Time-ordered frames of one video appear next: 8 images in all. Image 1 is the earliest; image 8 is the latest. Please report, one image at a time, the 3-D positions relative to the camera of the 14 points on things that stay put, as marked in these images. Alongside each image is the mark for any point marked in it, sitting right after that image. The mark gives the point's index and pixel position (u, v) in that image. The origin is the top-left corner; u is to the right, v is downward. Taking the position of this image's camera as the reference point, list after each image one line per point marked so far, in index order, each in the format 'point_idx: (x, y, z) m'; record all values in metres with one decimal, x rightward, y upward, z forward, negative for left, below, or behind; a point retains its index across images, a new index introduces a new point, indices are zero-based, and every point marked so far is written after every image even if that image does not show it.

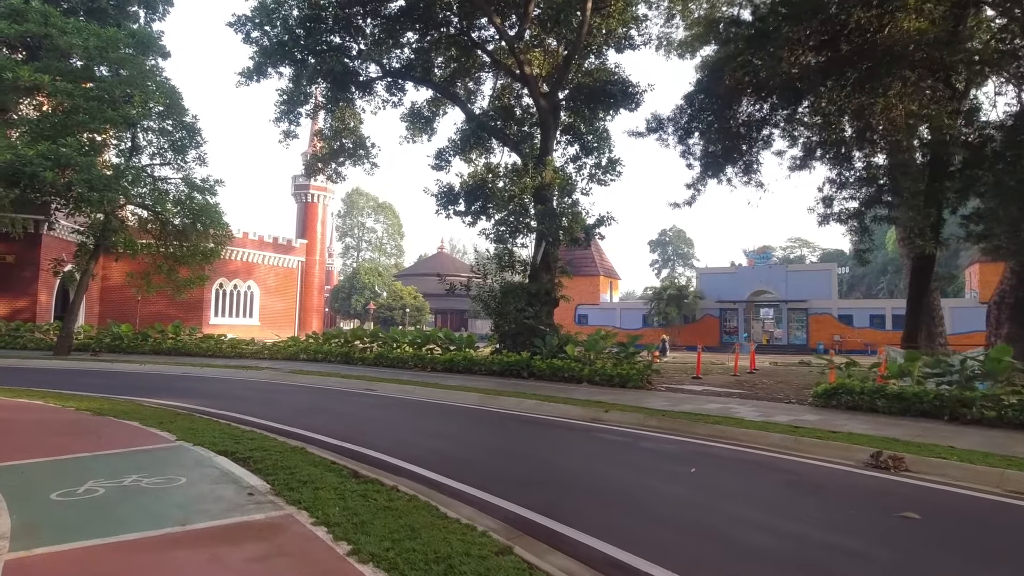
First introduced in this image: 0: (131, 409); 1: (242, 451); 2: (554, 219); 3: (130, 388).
0: (-6.4, -2.1, +9.9) m
1: (-3.2, -2.0, +7.0) m
2: (+1.3, +2.3, +19.4) m
3: (-8.9, -2.4, +13.8) m
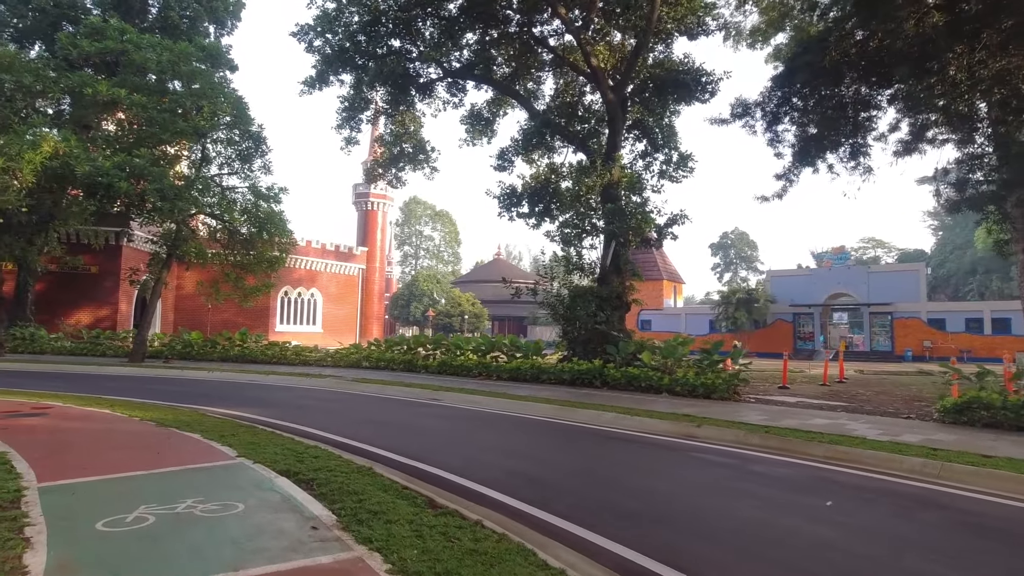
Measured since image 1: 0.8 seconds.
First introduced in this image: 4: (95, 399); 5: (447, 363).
0: (-5.1, -2.2, +9.5) m
1: (-2.2, -2.0, +6.3) m
2: (+3.4, +2.2, +18.3) m
3: (-7.3, -2.5, +13.6) m
4: (-8.2, -2.2, +11.6) m
5: (-2.1, -2.5, +19.5) m
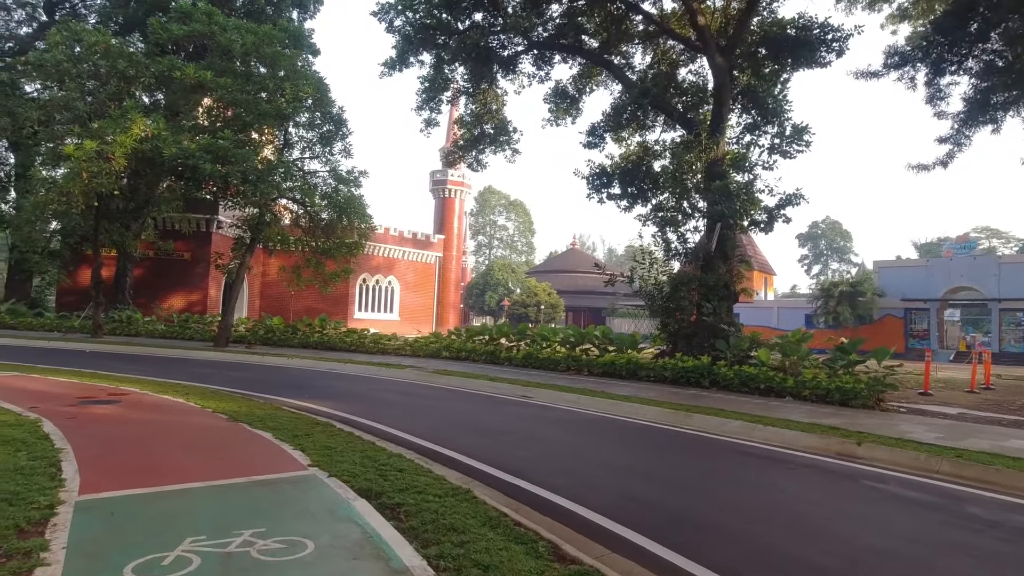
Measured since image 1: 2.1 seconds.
0: (-3.5, -1.9, +8.6) m
1: (-1.0, -1.8, +5.0) m
2: (+6.0, +2.5, +16.2) m
3: (-5.2, -2.1, +12.9) m
4: (-6.3, -1.8, +11.0) m
5: (+0.7, -2.1, +18.1) m
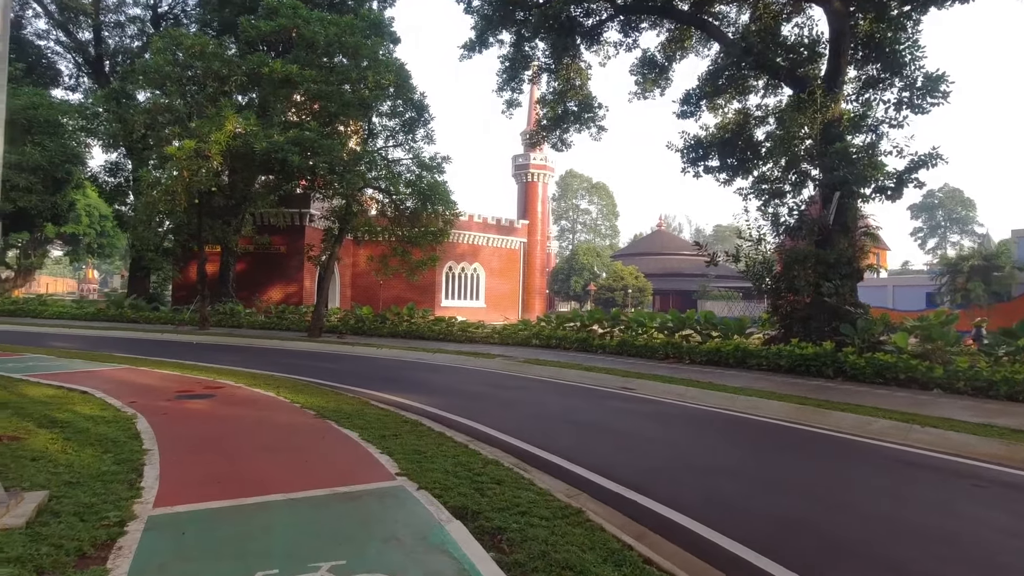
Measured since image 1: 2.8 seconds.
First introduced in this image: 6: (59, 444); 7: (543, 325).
0: (-2.1, -1.7, +8.1) m
1: (-0.2, -1.6, +4.3) m
2: (+8.3, +3.1, +14.3) m
3: (-3.1, -1.9, +12.7) m
4: (-4.6, -1.7, +10.9) m
5: (+3.4, -1.6, +17.0) m
6: (-4.4, -1.5, +5.7) m
7: (+1.1, -1.2, +20.0) m
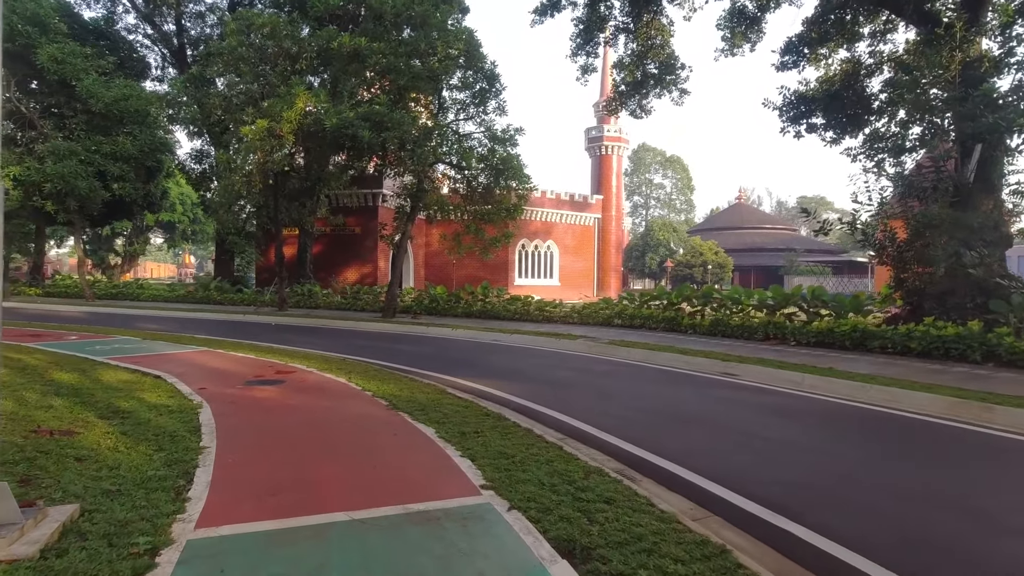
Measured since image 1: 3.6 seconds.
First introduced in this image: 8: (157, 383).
0: (-0.9, -1.4, +7.3) m
1: (+0.5, -1.5, +3.3) m
2: (+10.0, +3.7, +12.0) m
3: (-1.4, -1.5, +12.0) m
4: (-3.0, -1.3, +10.4) m
5: (+5.5, -0.9, +15.4) m
6: (-3.5, -1.3, +5.2) m
7: (+3.6, -0.5, +18.7) m
8: (-4.8, -1.3, +8.0) m
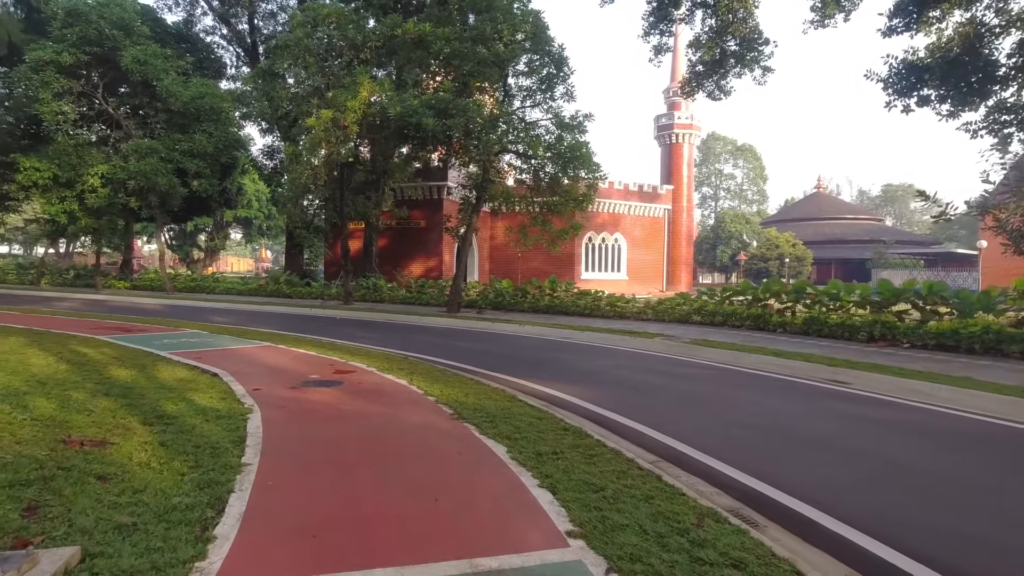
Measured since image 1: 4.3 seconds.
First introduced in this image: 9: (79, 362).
0: (-0.1, -1.3, +6.5) m
1: (+0.9, -1.4, +2.3) m
2: (+11.4, +3.8, +9.9) m
3: (0.0, -1.3, +11.2) m
4: (-1.8, -1.2, +9.8) m
5: (+7.3, -0.8, +13.8) m
6: (-2.8, -1.3, +4.6) m
7: (+5.7, -0.3, +17.3) m
8: (-3.8, -1.2, +7.5) m
9: (-6.0, -1.0, +8.1) m
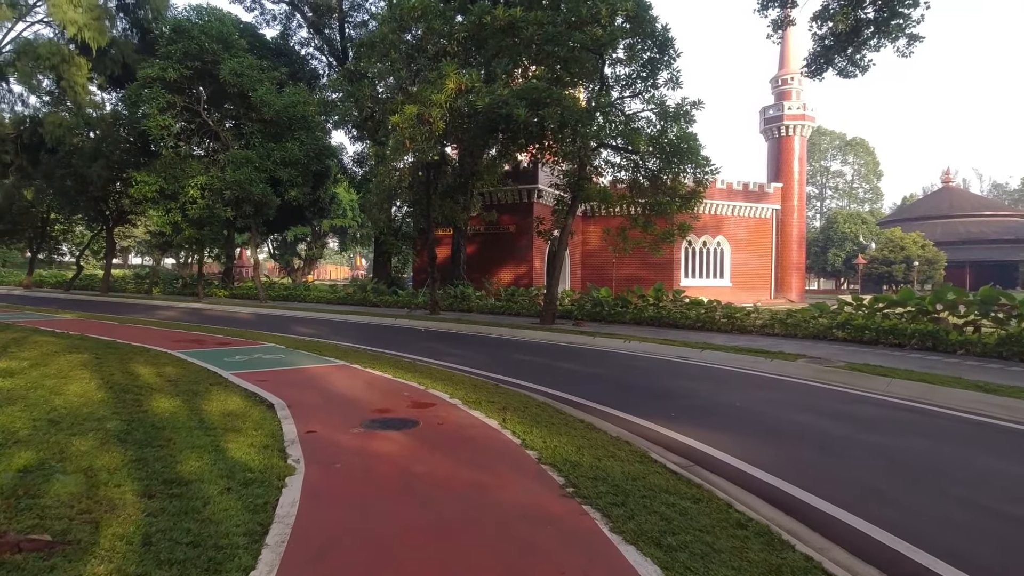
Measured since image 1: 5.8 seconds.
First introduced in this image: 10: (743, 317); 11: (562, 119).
0: (+1.0, -1.5, +4.5) m
1: (+1.4, -1.5, +0.2) m
2: (+12.8, +3.7, +6.2) m
3: (+1.7, -1.5, +9.1) m
4: (-0.3, -1.4, +8.0) m
5: (+9.3, -1.0, +10.7) m
6: (-2.0, -1.4, +3.0) m
7: (+8.3, -0.5, +14.3) m
8: (-2.6, -1.4, +6.1) m
9: (-4.6, -1.2, +7.0) m
10: (+6.3, -0.8, +16.0) m
11: (+1.5, +4.9, +17.3) m
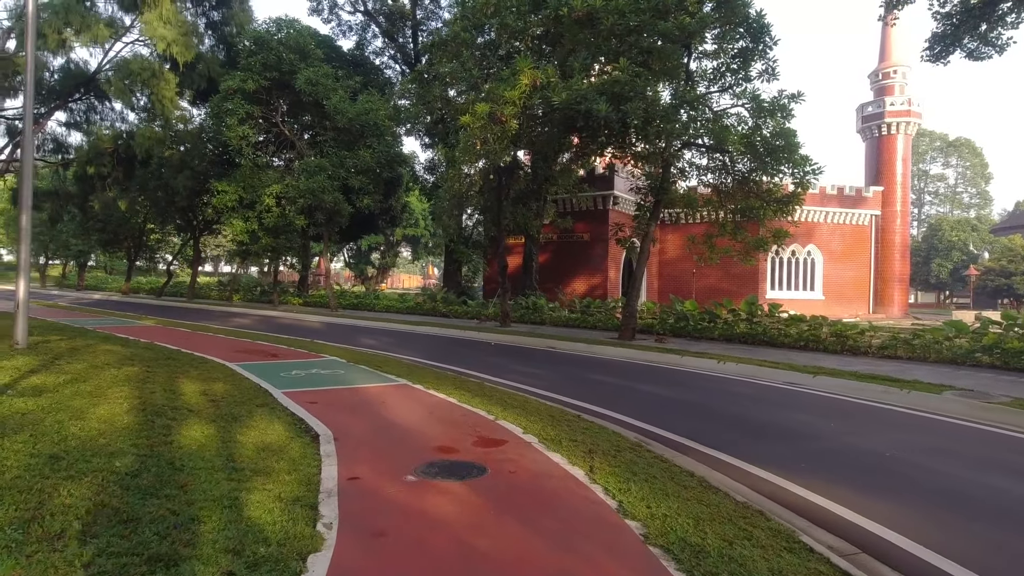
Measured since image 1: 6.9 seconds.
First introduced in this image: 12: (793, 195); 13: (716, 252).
0: (+1.5, -1.6, +3.0) m
1: (+1.4, -1.6, -1.3) m
2: (+13.5, +3.4, +3.4) m
3: (+2.8, -1.7, +7.6) m
4: (+0.7, -1.5, +6.7) m
5: (+10.5, -1.2, +8.2) m
6: (-1.6, -1.5, +2.0) m
7: (+9.9, -0.9, +11.9) m
8: (-1.8, -1.5, +5.1) m
9: (-3.7, -1.3, +6.2) m
10: (+8.2, -1.1, +13.9) m
11: (+3.6, +4.6, +15.8) m
12: (+8.5, +2.8, +17.6) m
13: (+6.8, +1.2, +19.5) m
